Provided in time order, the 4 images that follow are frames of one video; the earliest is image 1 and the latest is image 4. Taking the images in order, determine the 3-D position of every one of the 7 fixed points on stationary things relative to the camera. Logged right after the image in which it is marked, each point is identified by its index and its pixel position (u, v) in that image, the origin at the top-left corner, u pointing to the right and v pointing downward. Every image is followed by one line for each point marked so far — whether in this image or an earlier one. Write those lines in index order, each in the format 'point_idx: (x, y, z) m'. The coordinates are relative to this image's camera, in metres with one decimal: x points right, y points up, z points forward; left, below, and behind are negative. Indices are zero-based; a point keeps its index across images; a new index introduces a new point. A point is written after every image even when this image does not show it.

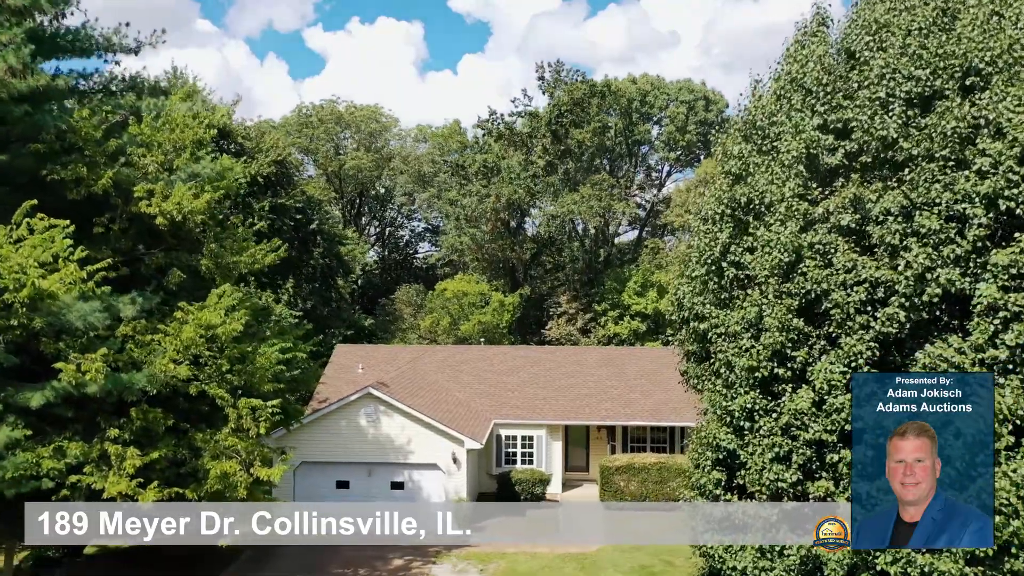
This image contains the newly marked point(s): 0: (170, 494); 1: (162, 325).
0: (-3.6, -2.2, +13.5) m
1: (-3.8, -0.4, +14.1) m
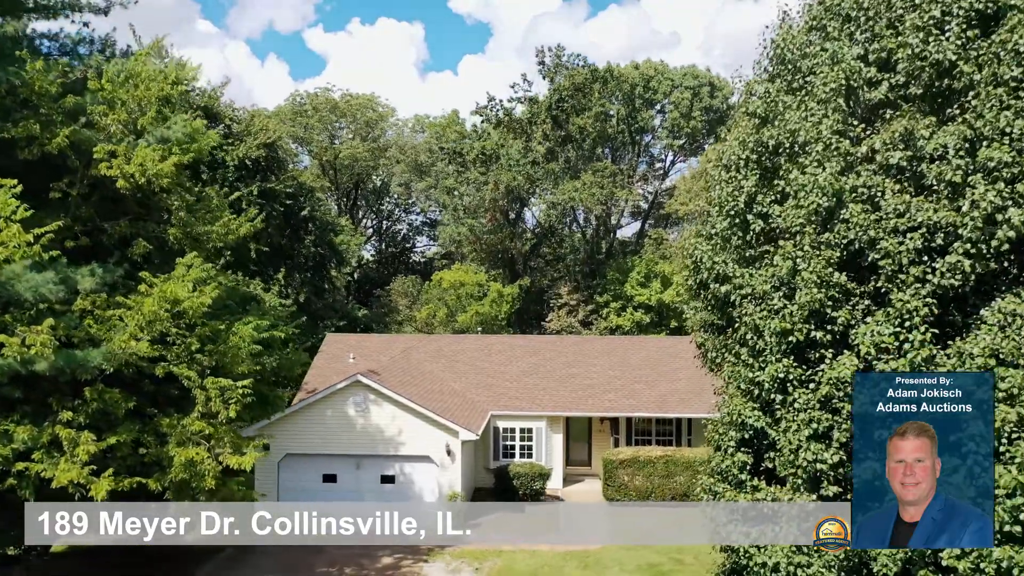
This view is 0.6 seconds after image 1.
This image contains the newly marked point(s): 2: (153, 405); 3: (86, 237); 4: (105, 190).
0: (-3.6, -1.9, +12.3) m
1: (-3.9, -0.1, +12.9) m
2: (-3.8, -1.2, +13.6) m
3: (-4.4, +0.5, +13.4) m
4: (-4.3, +1.0, +13.6) m
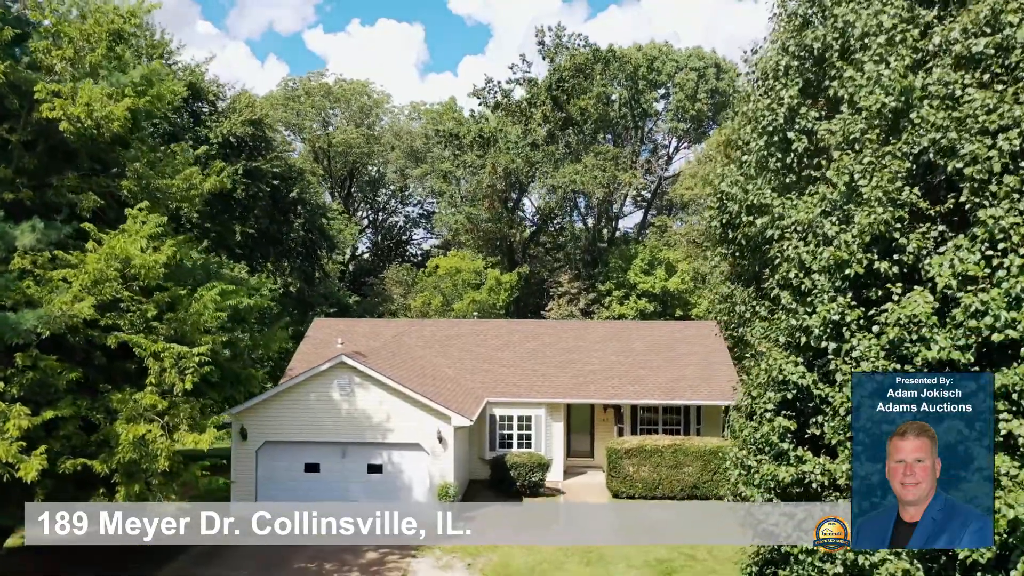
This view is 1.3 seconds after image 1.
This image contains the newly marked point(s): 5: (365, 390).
0: (-3.7, -1.5, +10.8) m
1: (-3.9, +0.3, +11.4) m
2: (-3.8, -0.9, +12.2) m
3: (-4.5, +0.9, +11.9) m
4: (-4.3, +1.4, +12.1) m
5: (-2.1, -1.5, +18.7) m
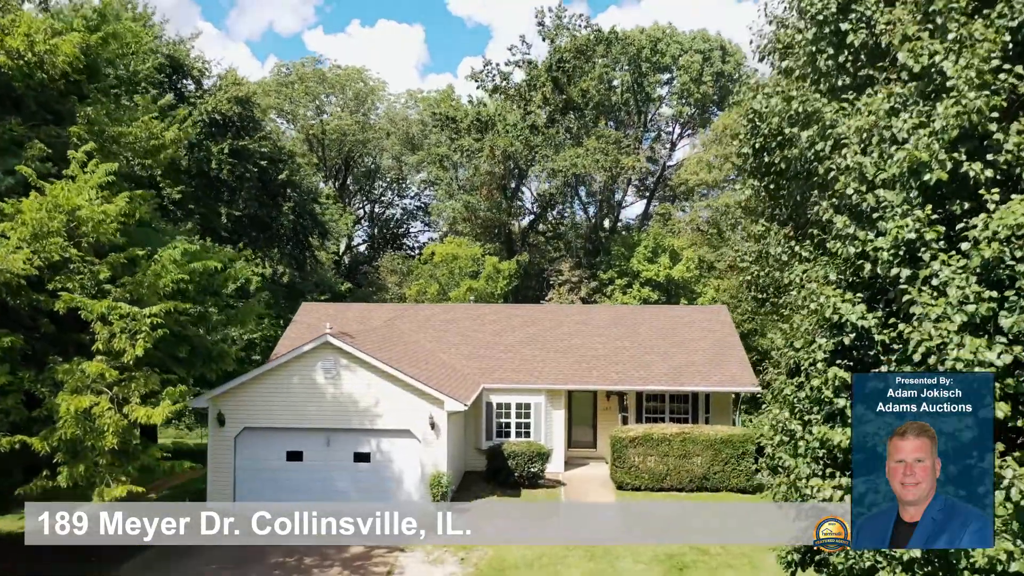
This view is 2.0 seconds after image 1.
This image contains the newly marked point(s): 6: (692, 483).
0: (-3.7, -1.1, +9.5) m
1: (-3.9, +0.6, +10.1) m
2: (-3.8, -0.5, +10.9) m
3: (-4.5, +1.2, +10.6) m
4: (-4.3, +1.7, +10.8) m
5: (-2.1, -1.1, +17.4) m
6: (+2.7, -2.9, +19.4) m
